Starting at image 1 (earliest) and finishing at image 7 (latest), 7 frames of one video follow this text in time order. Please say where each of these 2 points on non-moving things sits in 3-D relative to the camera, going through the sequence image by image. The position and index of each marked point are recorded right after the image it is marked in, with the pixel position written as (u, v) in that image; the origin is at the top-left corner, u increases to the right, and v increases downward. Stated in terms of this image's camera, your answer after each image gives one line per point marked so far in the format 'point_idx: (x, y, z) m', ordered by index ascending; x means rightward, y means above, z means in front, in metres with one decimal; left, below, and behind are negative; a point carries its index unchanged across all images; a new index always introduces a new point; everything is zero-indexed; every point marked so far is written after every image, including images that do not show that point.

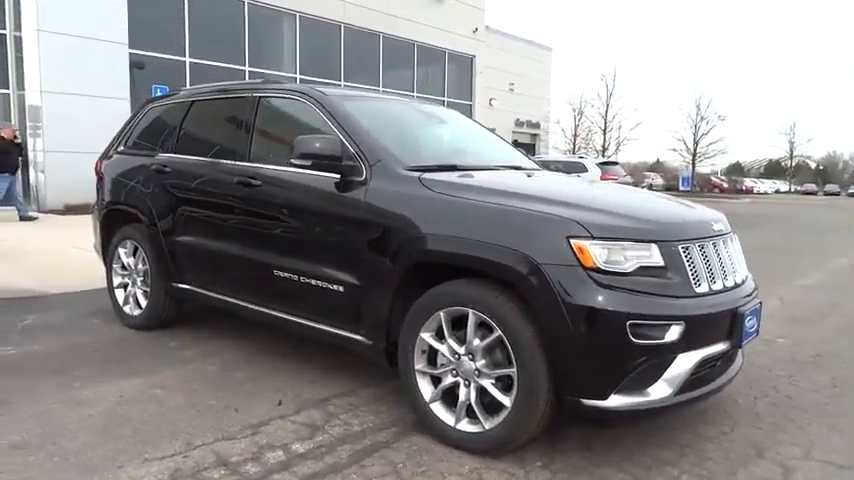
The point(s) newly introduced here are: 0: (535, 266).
0: (+0.5, -0.1, +3.1) m
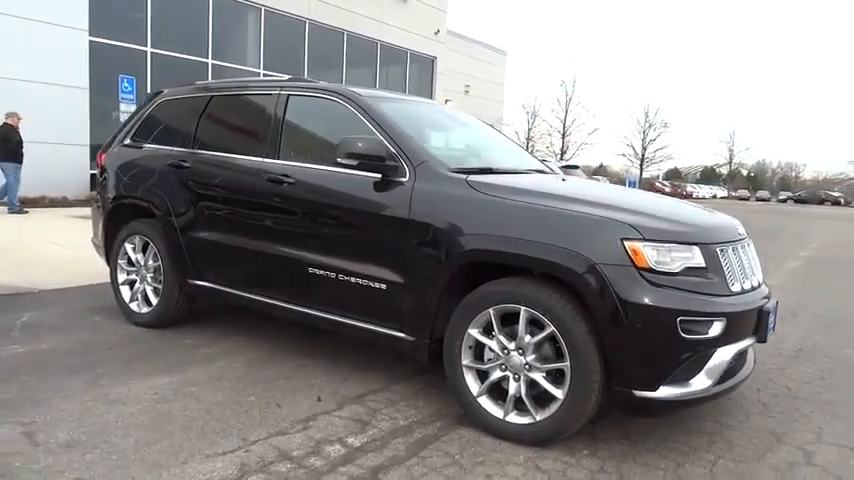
0: (+0.8, -0.1, +3.3) m
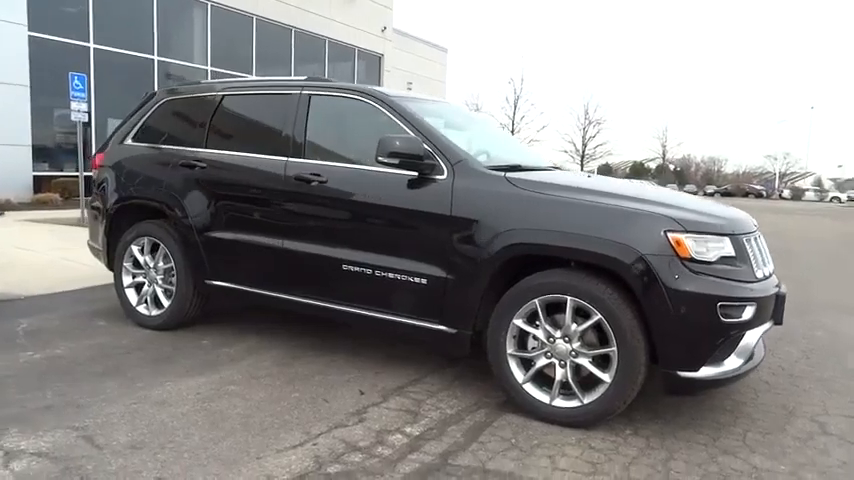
0: (+1.1, -0.1, +3.5) m
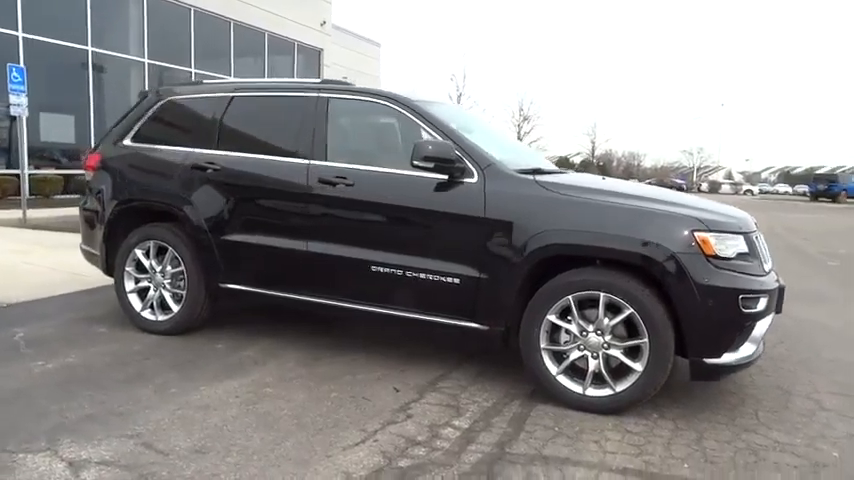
0: (+1.3, -0.1, +3.8) m
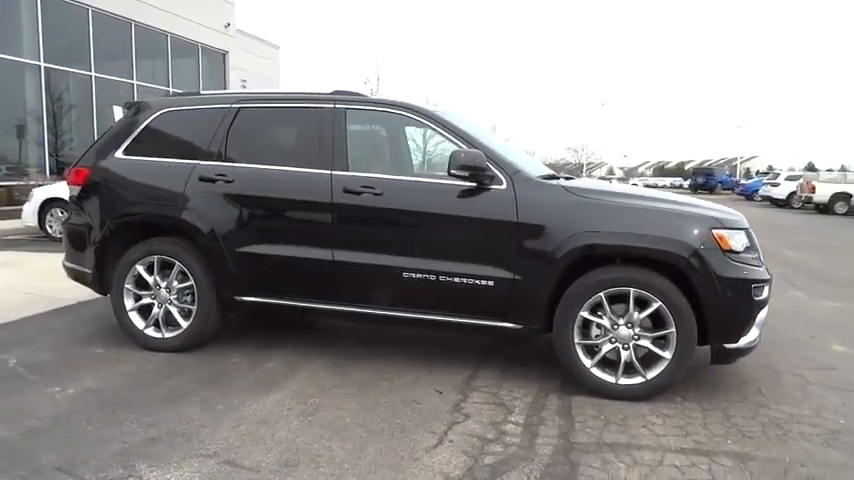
0: (+1.6, -0.1, +4.2) m
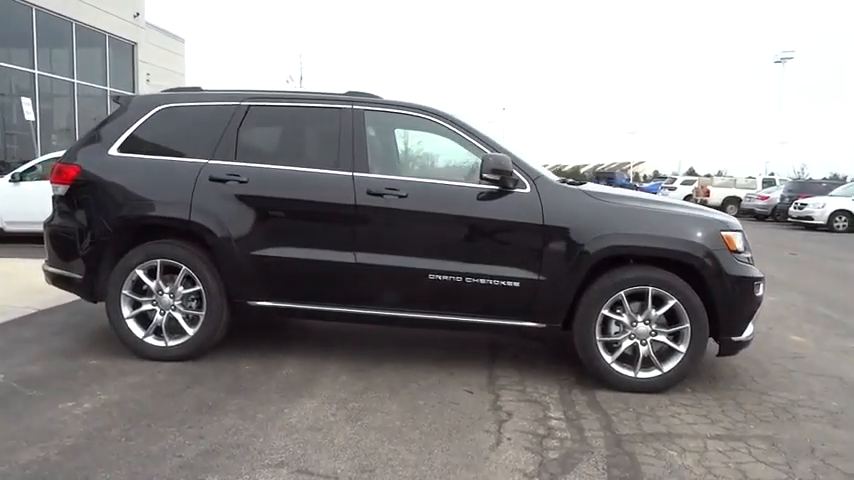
0: (+1.8, -0.1, +4.5) m
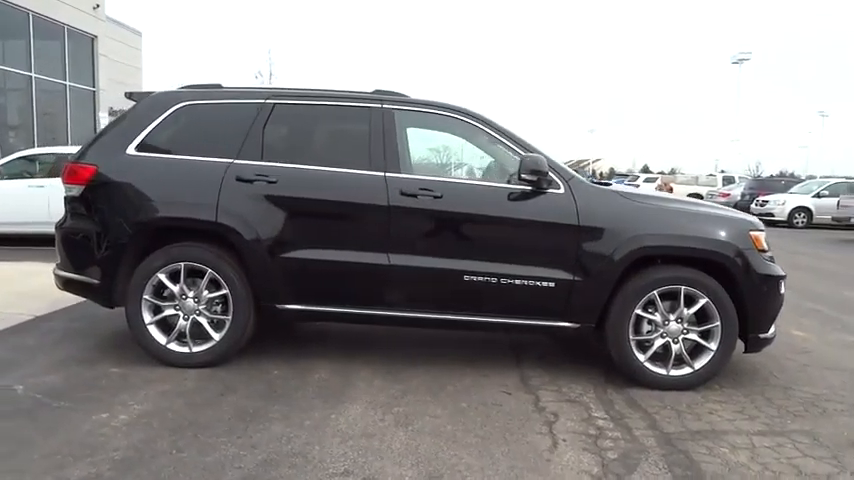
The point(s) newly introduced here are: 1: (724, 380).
0: (+2.1, -0.1, +4.6) m
1: (+2.1, -1.0, +4.8) m
